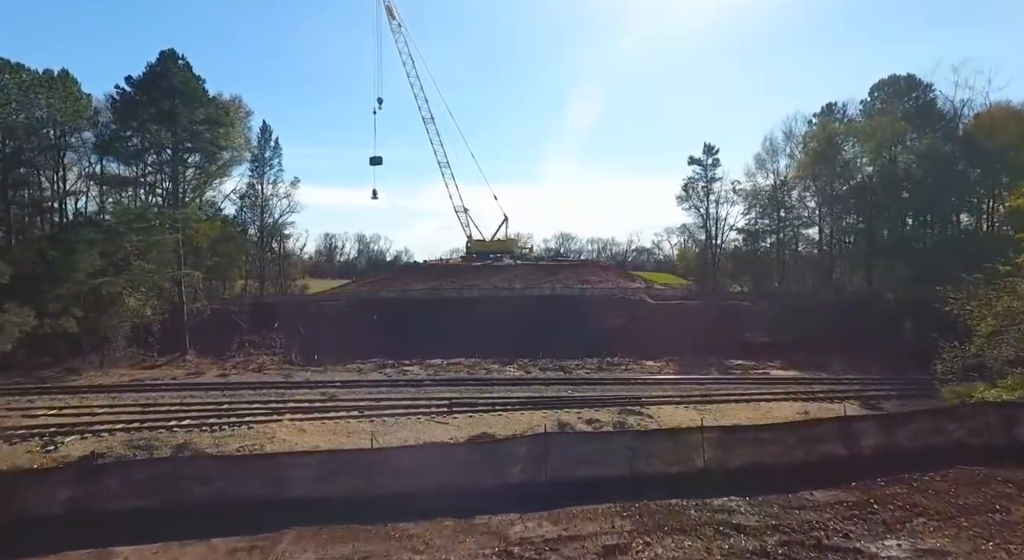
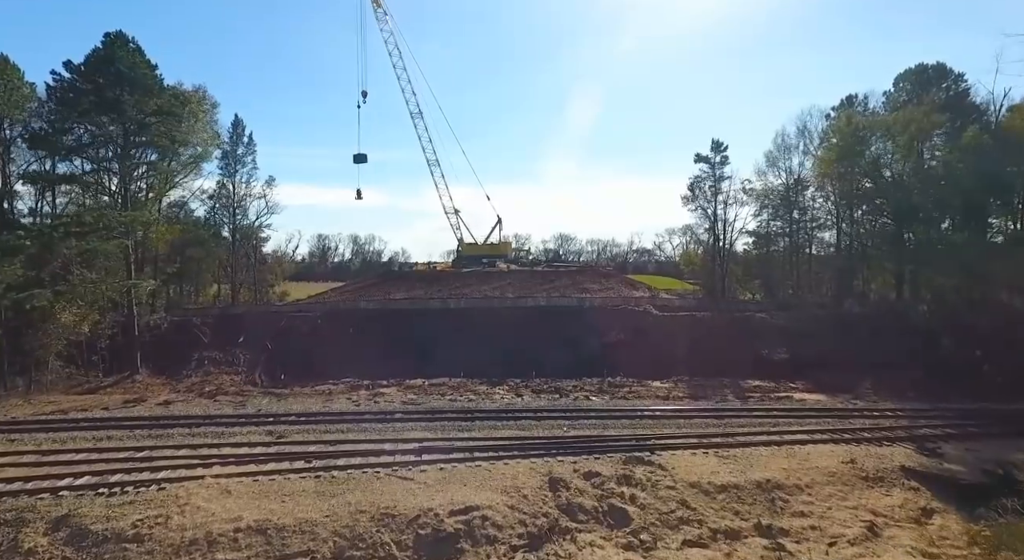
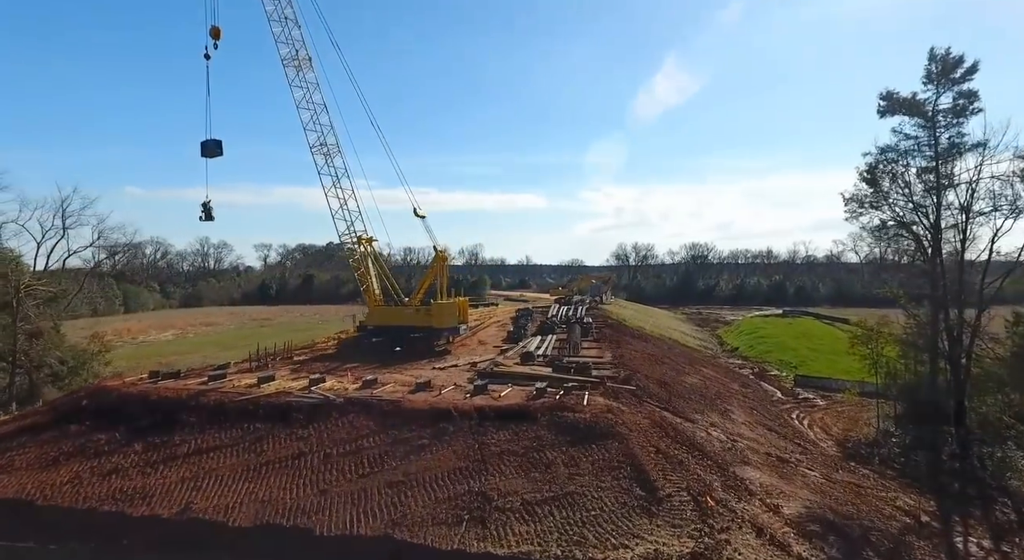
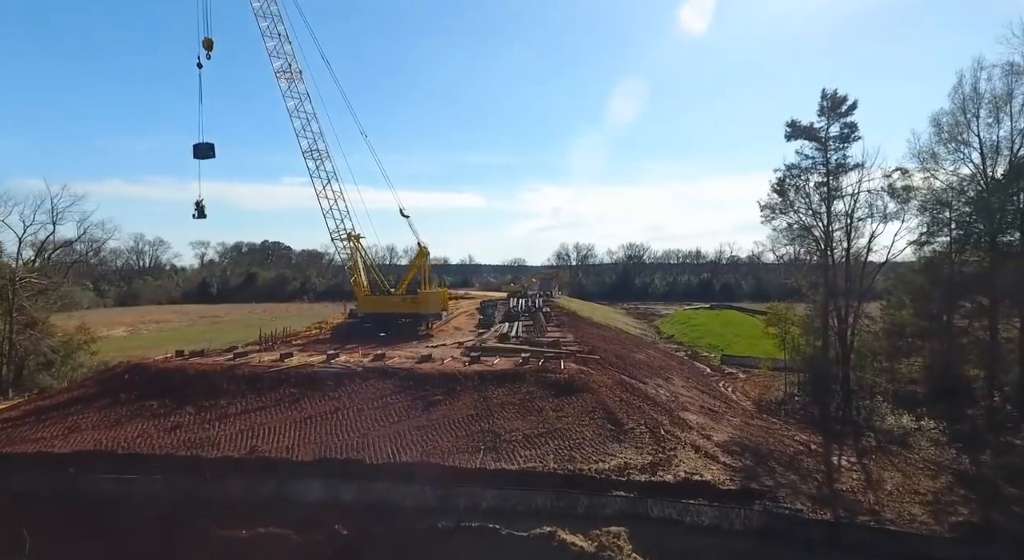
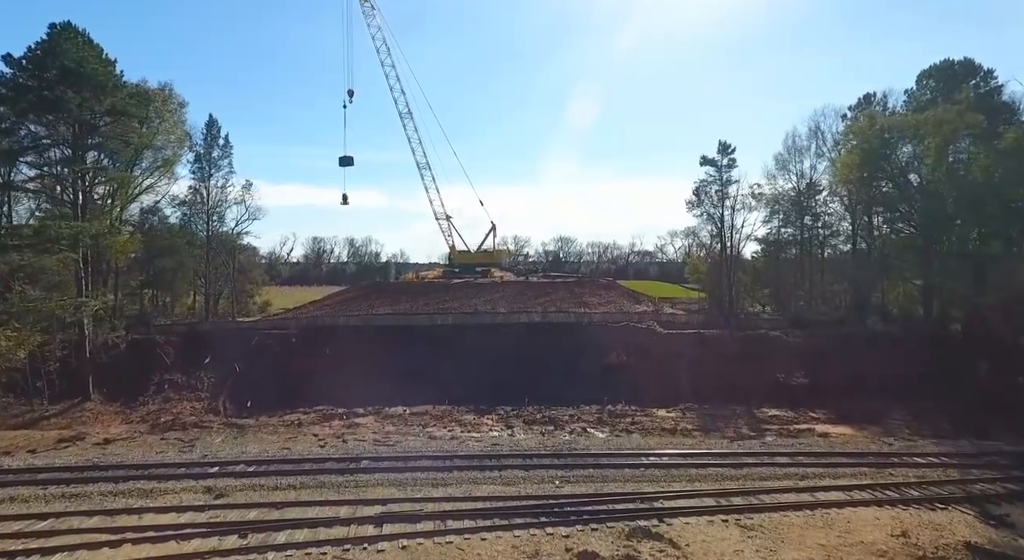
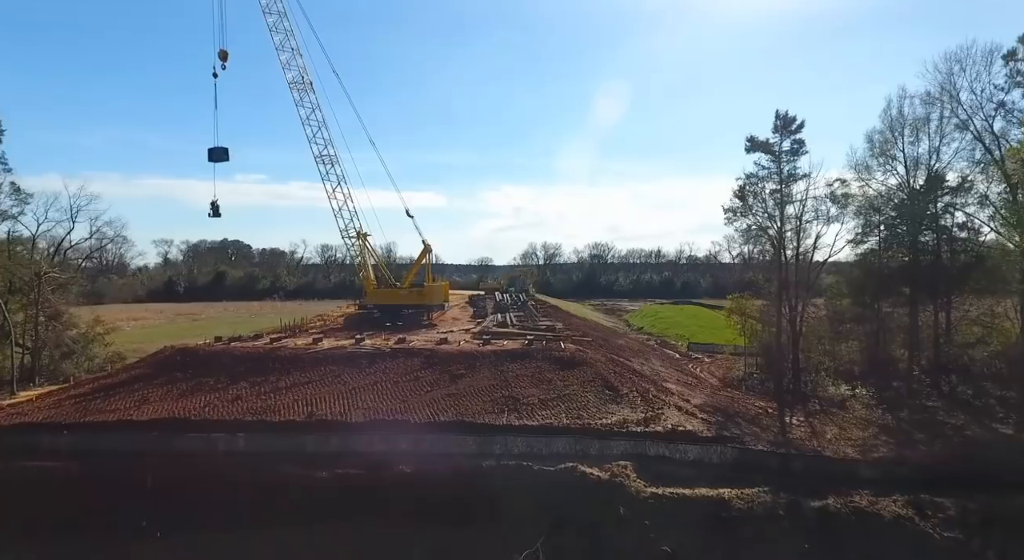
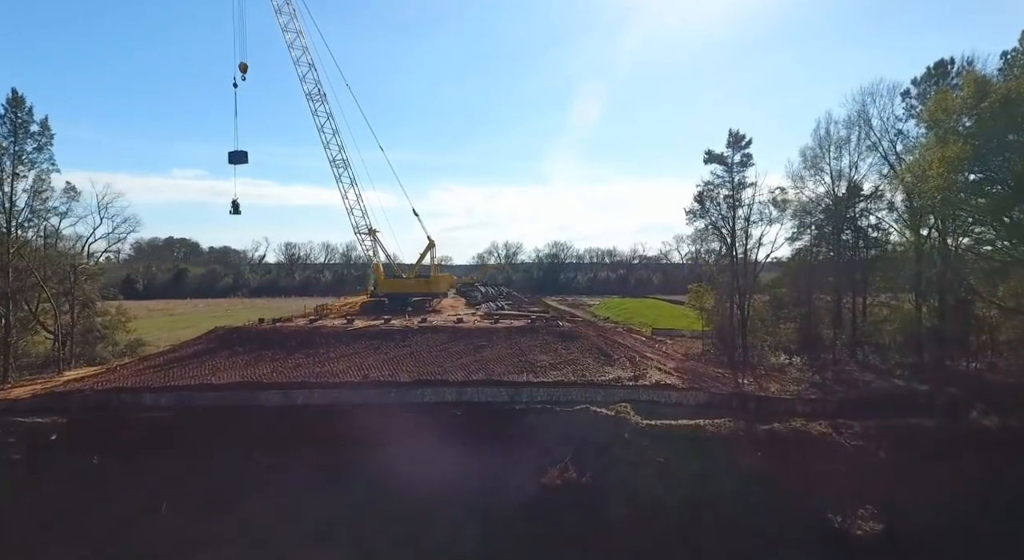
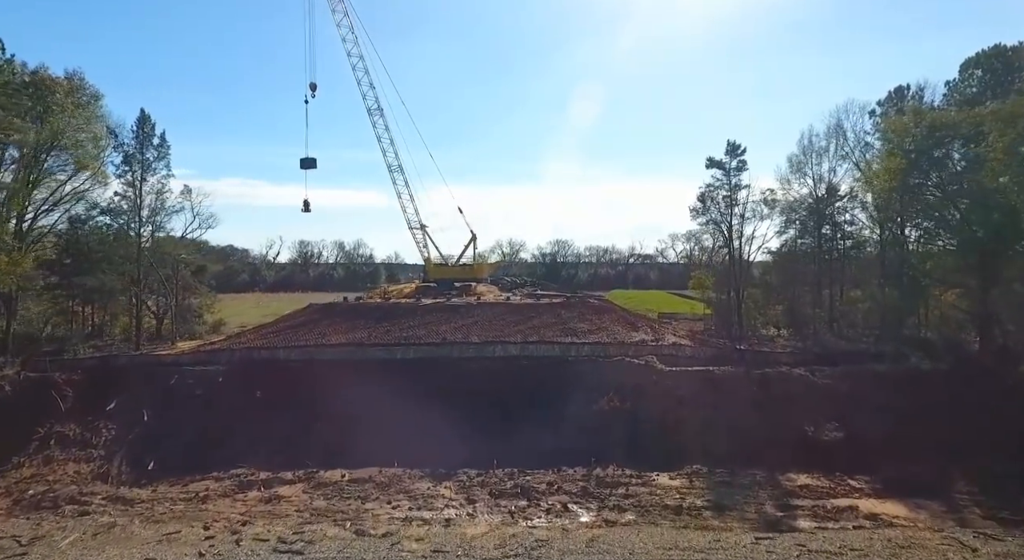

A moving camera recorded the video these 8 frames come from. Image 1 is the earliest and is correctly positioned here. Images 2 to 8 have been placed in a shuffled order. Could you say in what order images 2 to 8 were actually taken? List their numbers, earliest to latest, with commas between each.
2, 5, 8, 7, 6, 4, 3
